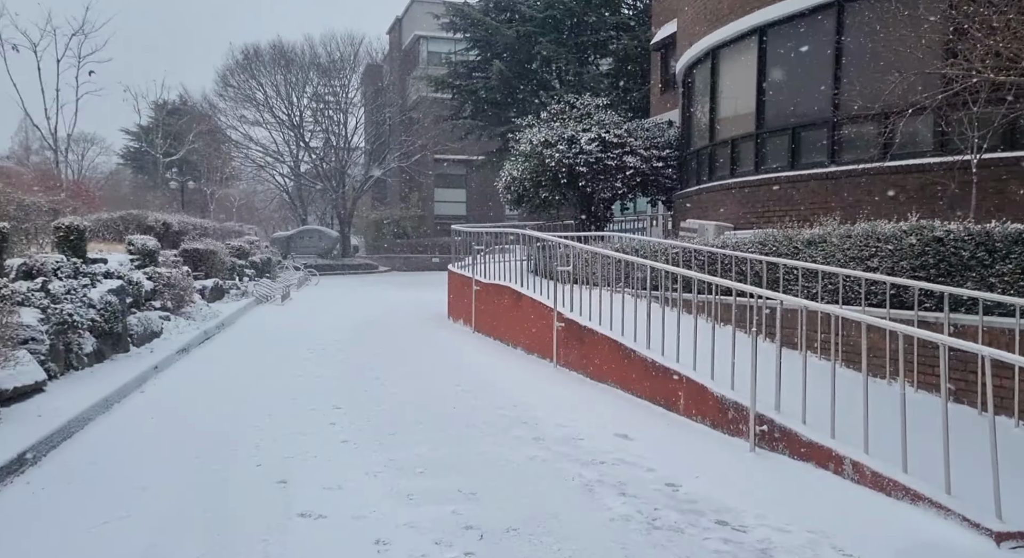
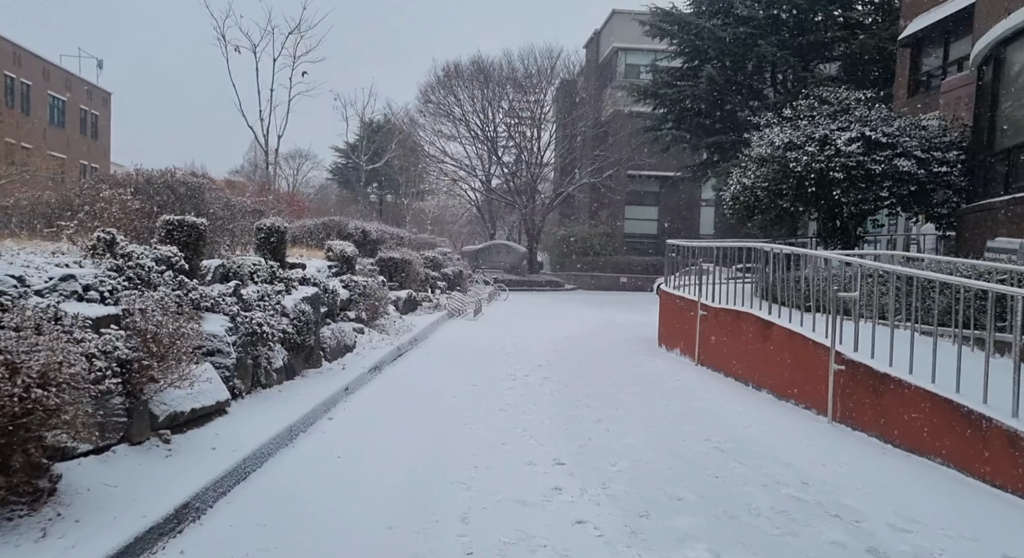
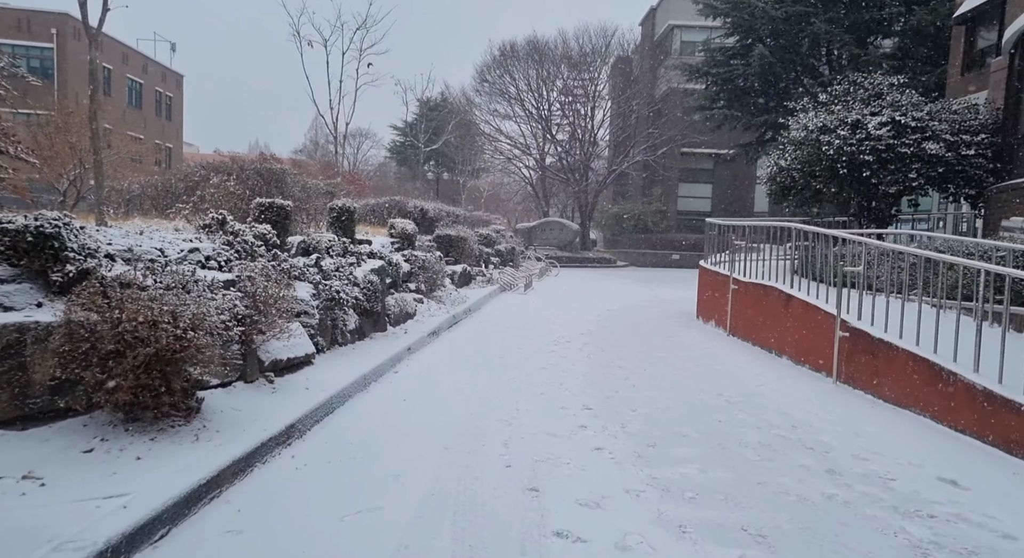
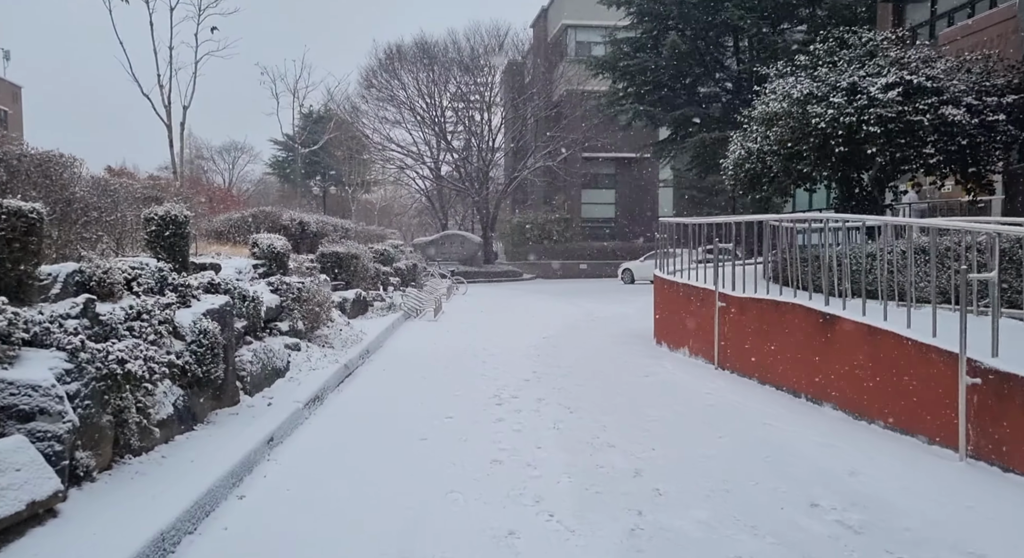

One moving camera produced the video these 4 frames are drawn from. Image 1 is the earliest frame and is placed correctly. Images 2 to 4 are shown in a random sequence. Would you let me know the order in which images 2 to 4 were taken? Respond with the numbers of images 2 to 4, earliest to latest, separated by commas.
3, 2, 4
